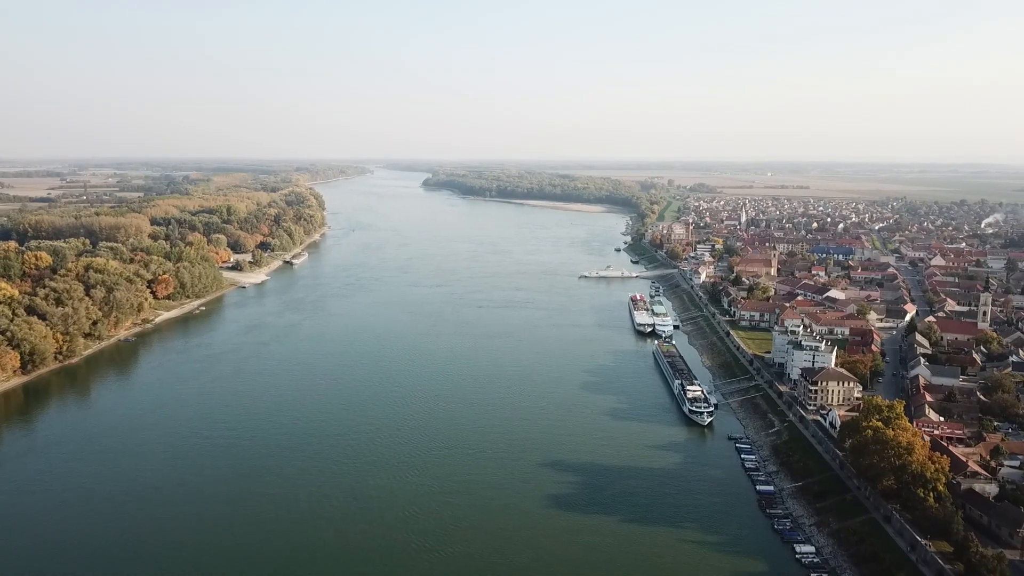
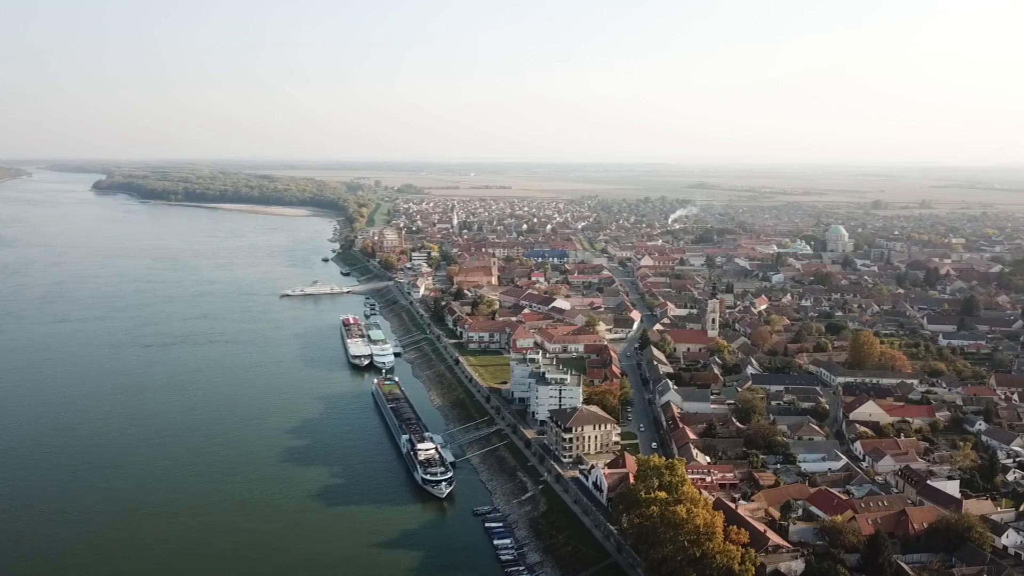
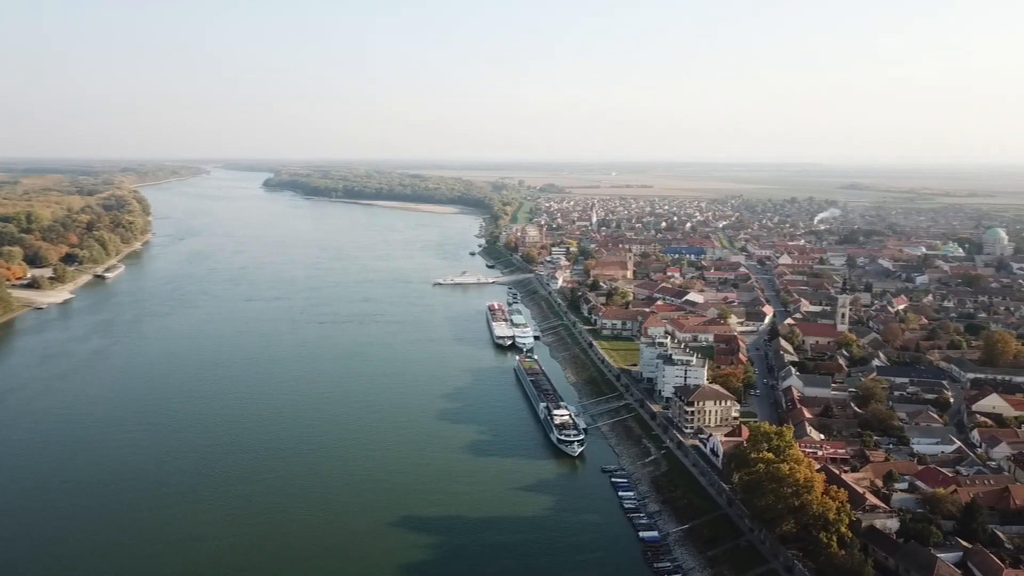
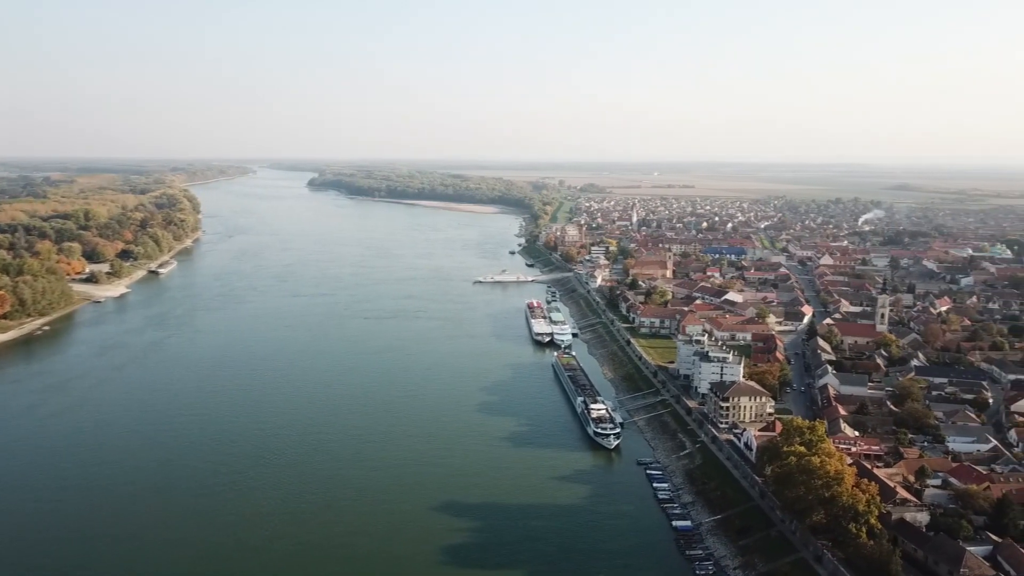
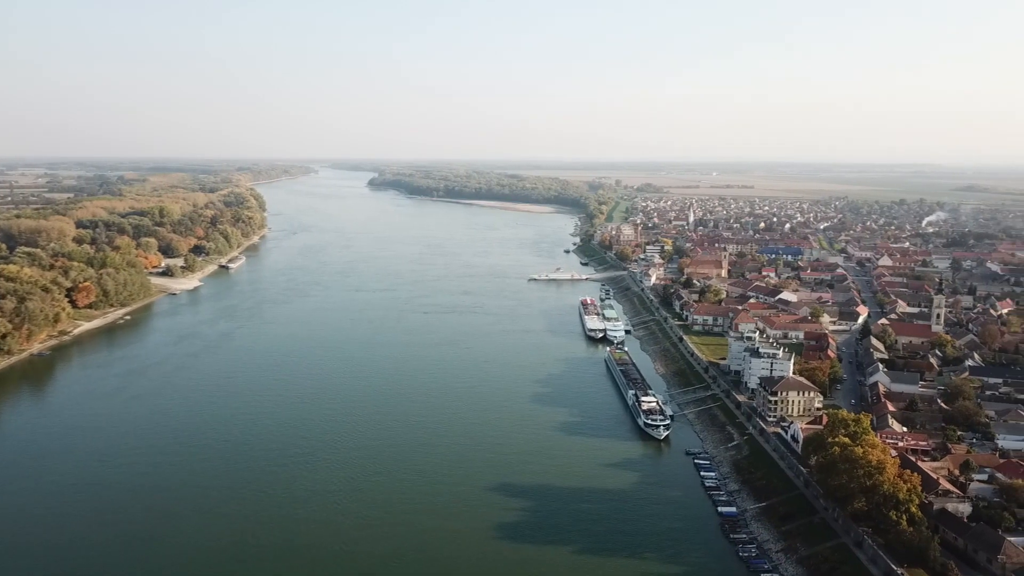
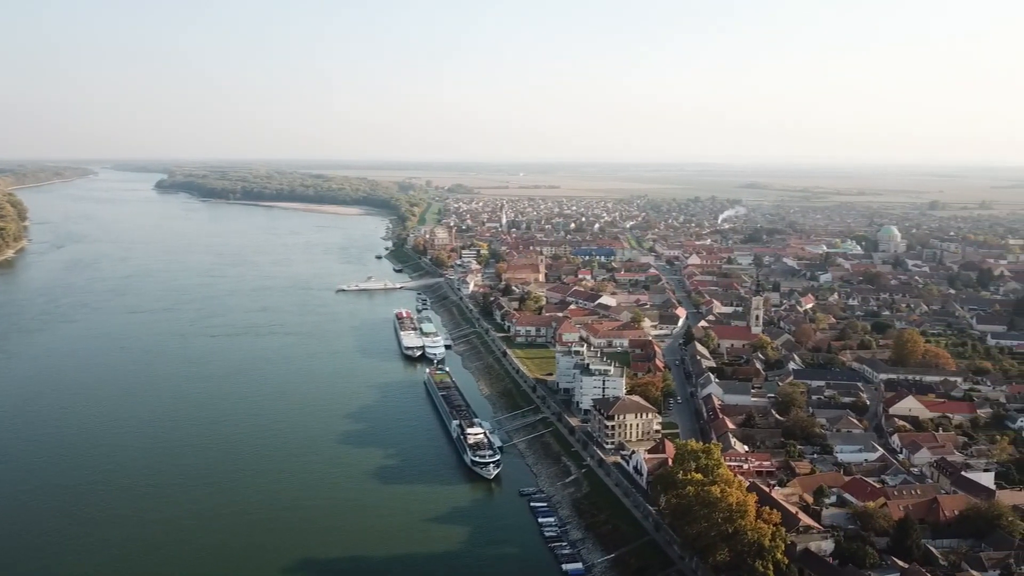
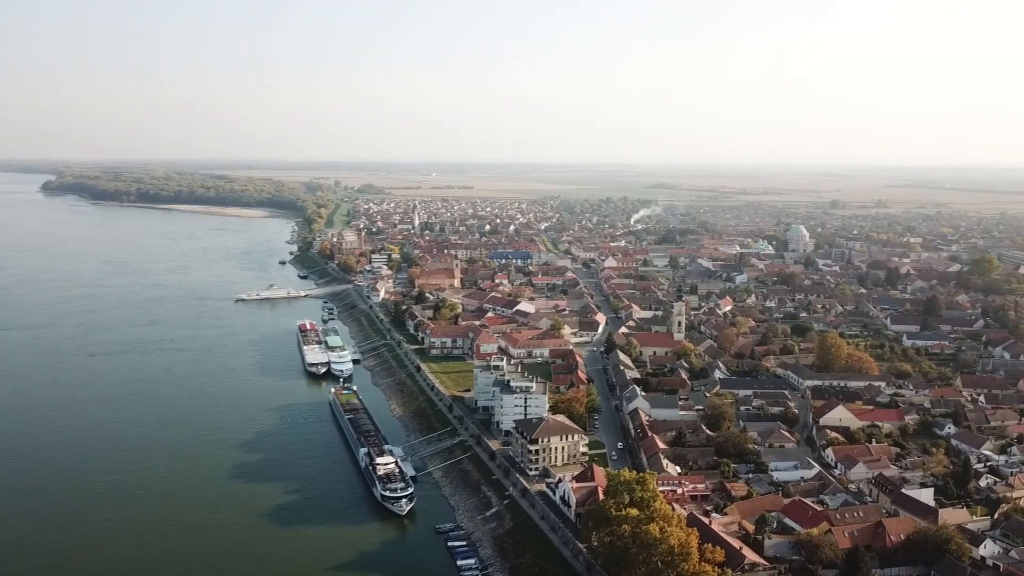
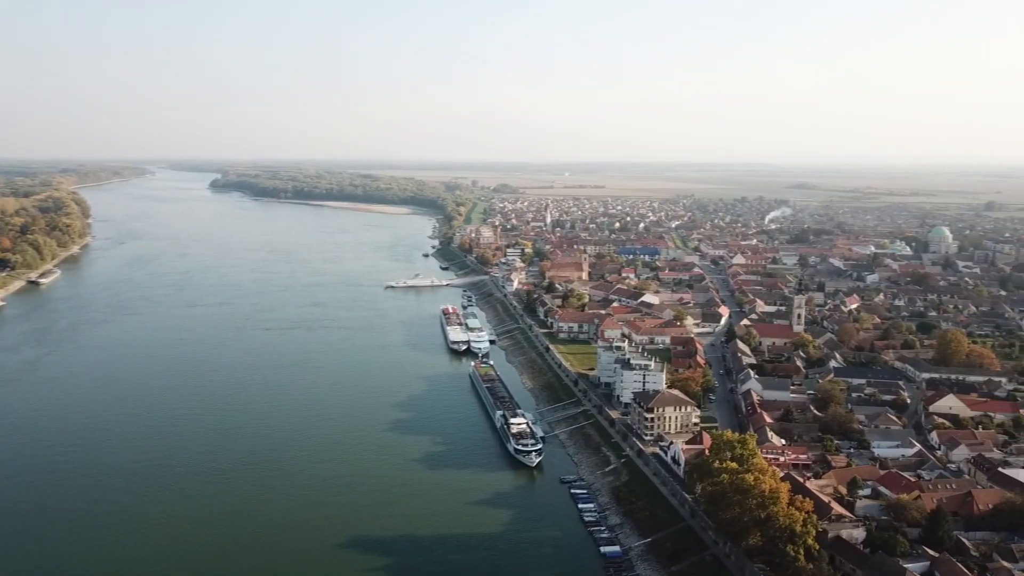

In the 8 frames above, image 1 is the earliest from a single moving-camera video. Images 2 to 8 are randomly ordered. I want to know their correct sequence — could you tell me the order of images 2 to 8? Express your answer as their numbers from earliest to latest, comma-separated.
5, 4, 3, 8, 6, 2, 7
